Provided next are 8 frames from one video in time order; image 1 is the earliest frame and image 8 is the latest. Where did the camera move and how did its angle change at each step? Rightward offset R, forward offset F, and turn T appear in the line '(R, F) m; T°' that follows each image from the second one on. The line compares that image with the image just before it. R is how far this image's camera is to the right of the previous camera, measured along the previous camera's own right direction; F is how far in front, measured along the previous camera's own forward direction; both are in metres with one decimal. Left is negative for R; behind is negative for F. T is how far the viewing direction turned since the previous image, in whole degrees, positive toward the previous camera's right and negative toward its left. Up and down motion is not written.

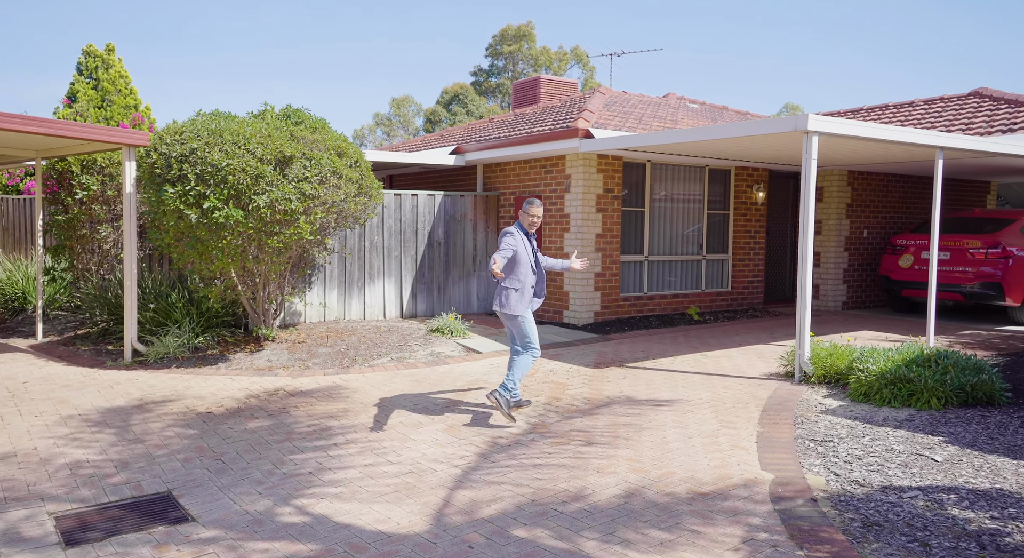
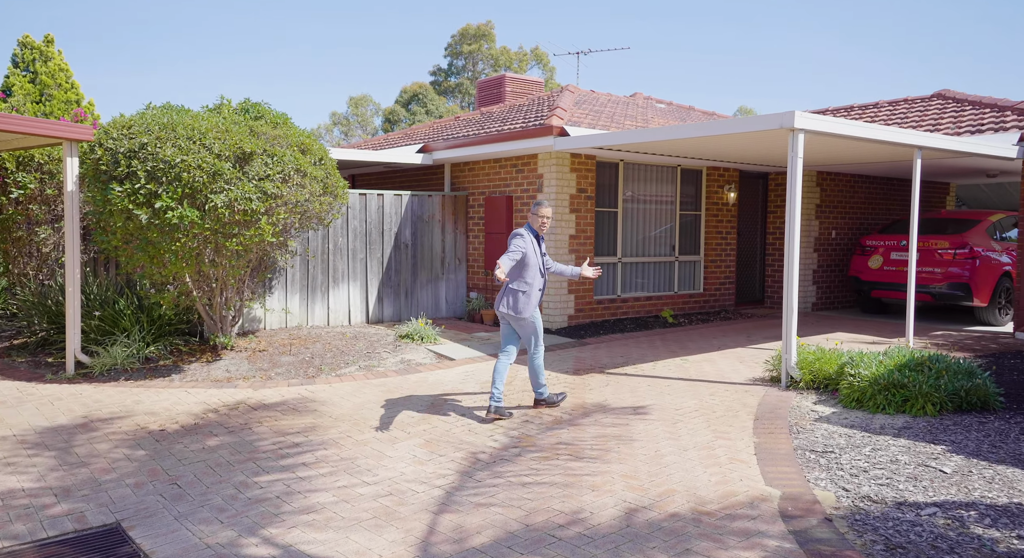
(-0.2, +0.4) m; +3°
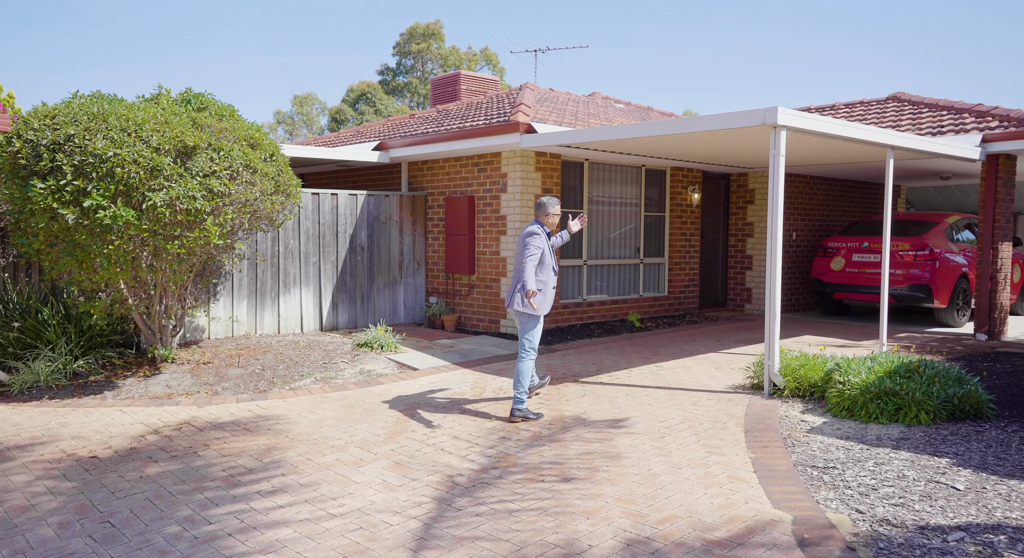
(-0.2, +0.5) m; +4°
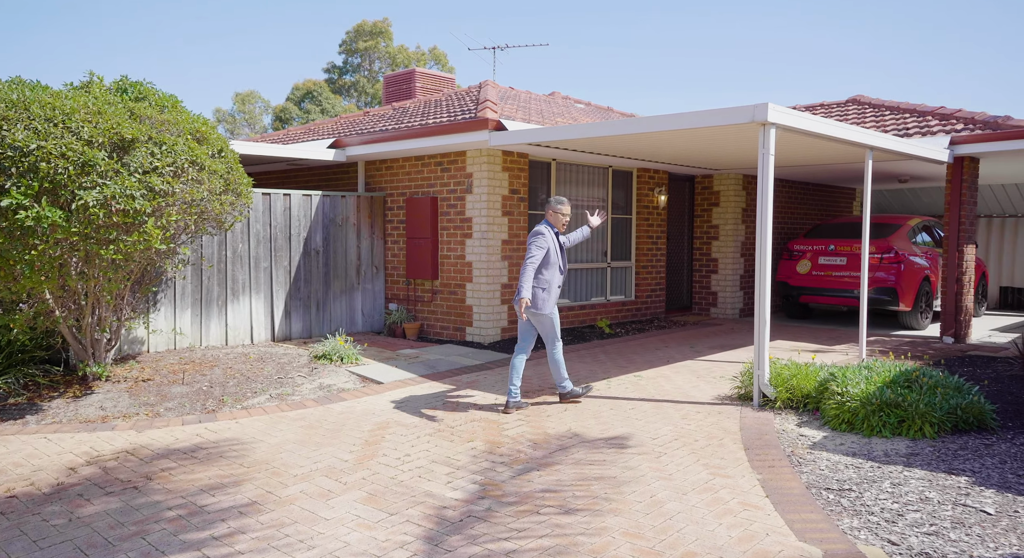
(-0.3, +0.6) m; +4°
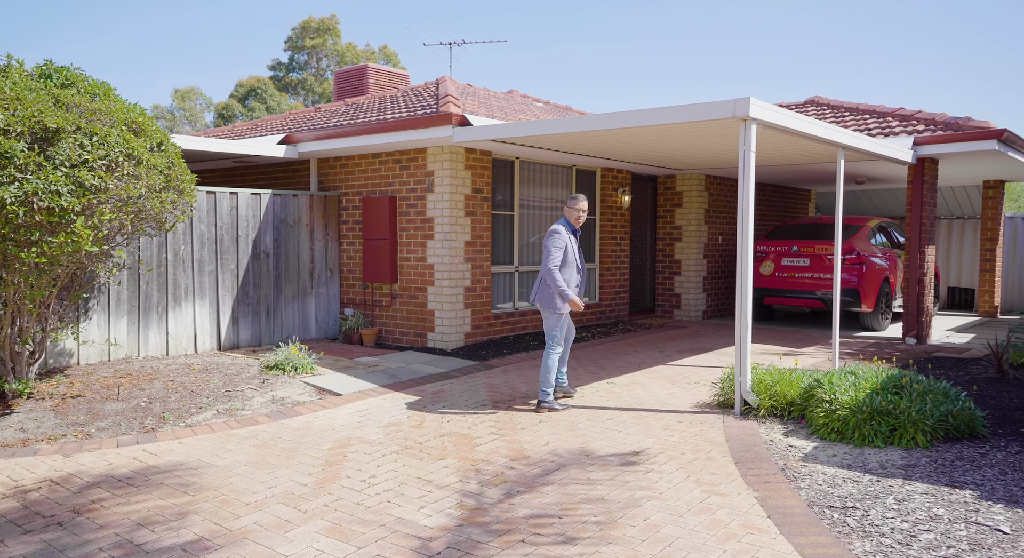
(-0.2, +0.5) m; +4°
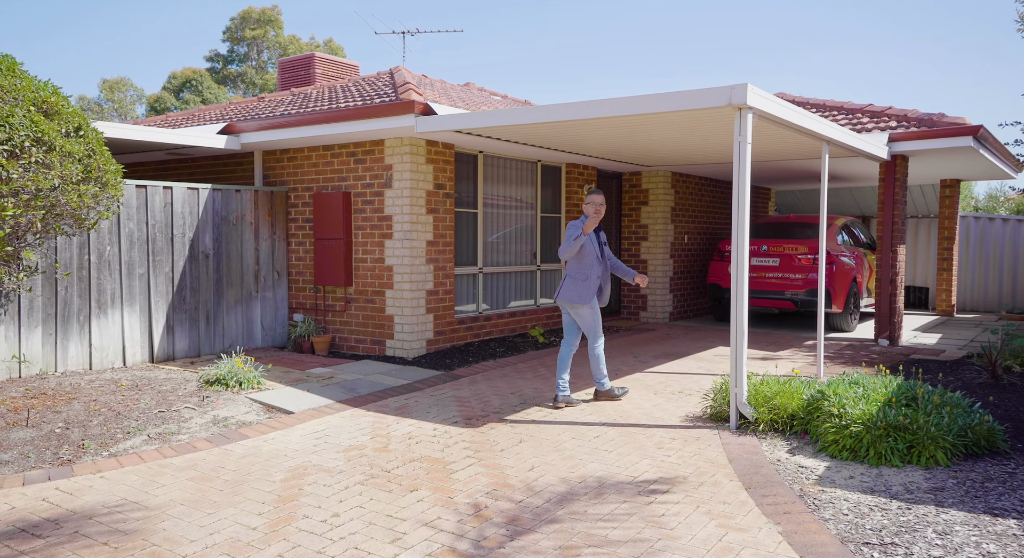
(-0.2, +0.7) m; +4°
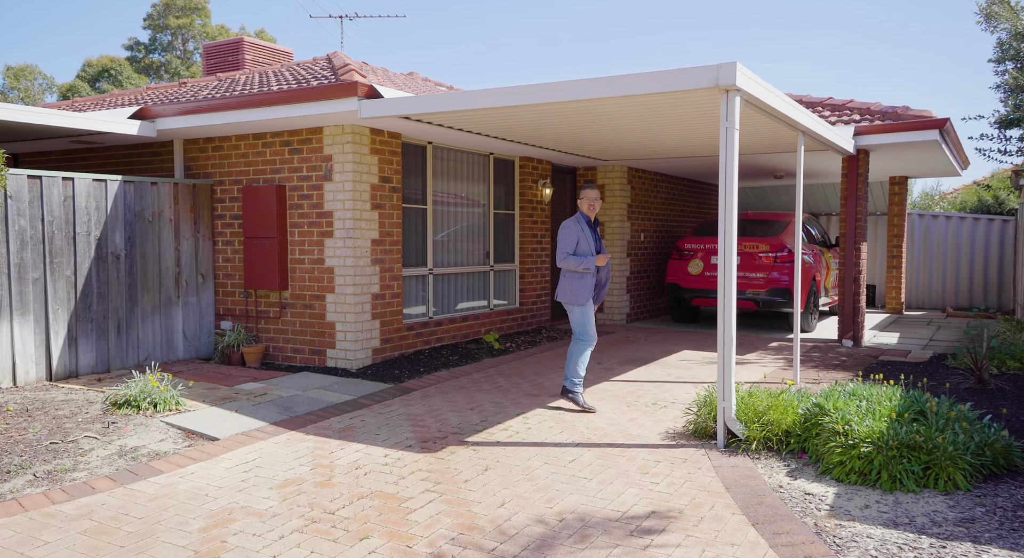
(-0.2, +0.8) m; +4°
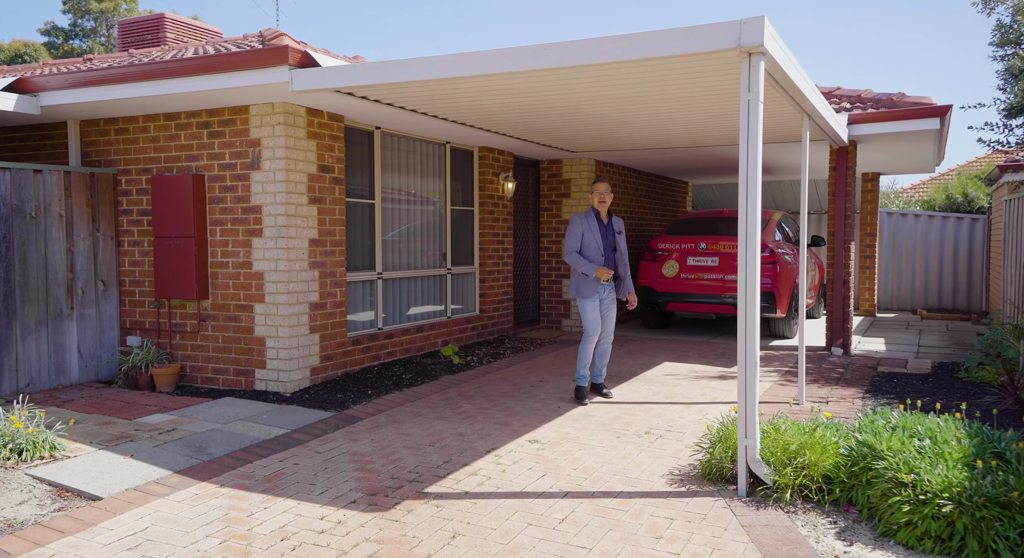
(-0.1, +1.2) m; +4°
